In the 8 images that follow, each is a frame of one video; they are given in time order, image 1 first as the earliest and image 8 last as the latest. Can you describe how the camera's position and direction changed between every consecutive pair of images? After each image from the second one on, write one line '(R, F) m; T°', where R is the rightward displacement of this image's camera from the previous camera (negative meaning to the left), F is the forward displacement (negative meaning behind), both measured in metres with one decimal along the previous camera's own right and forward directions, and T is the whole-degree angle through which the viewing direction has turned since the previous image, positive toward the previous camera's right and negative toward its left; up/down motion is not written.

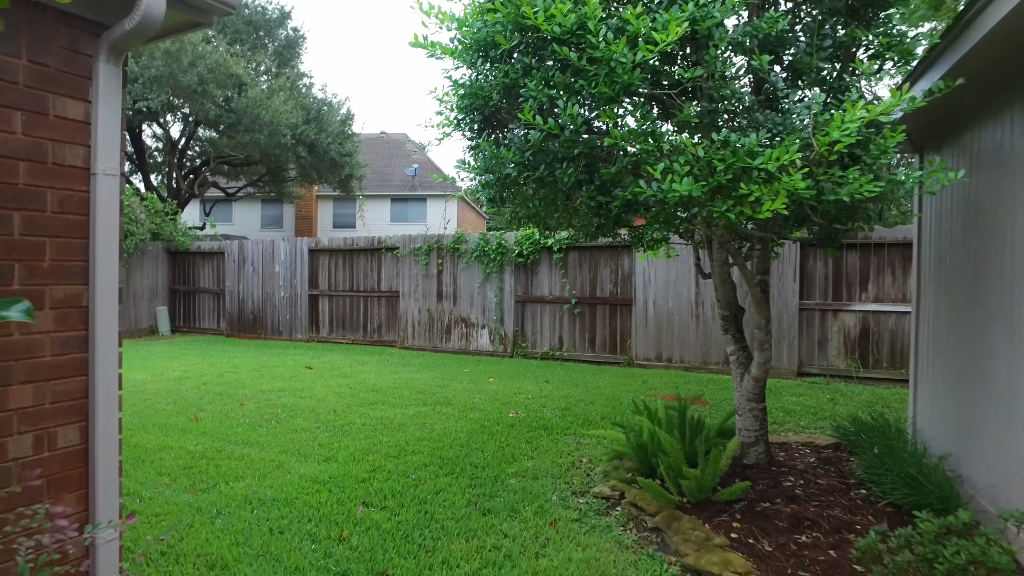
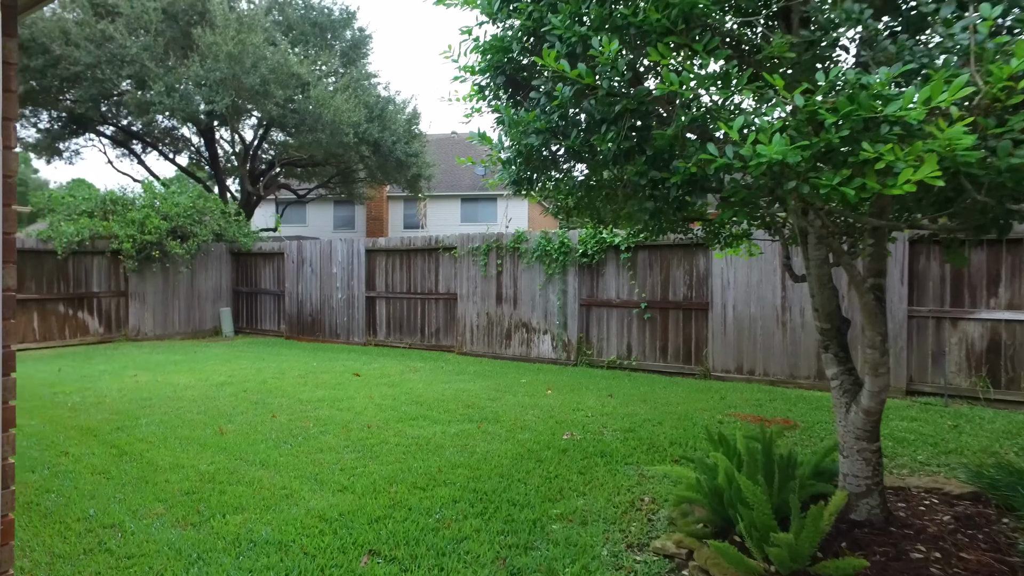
(+0.2, +0.7) m; -7°
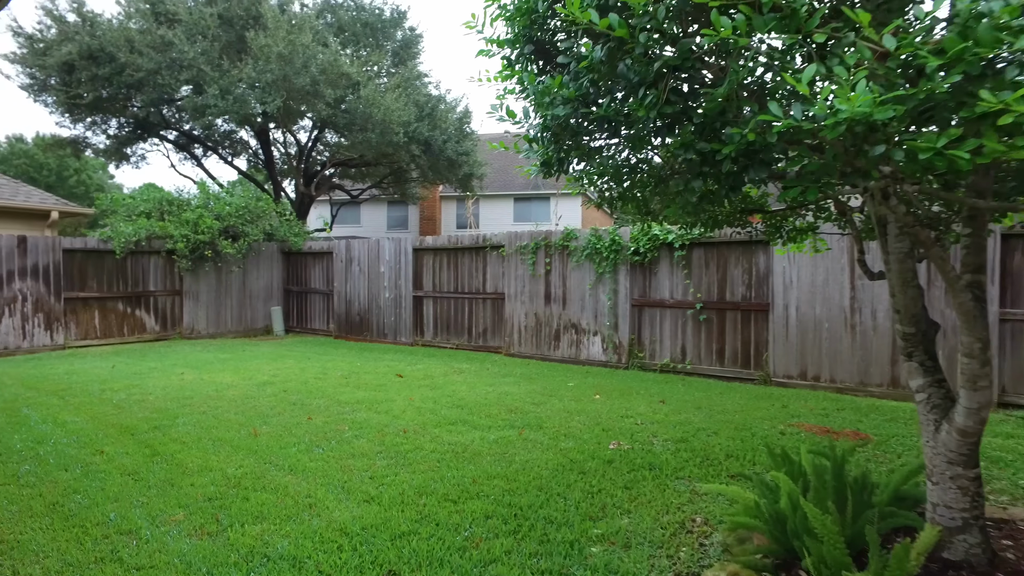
(+0.1, +0.3) m; -5°
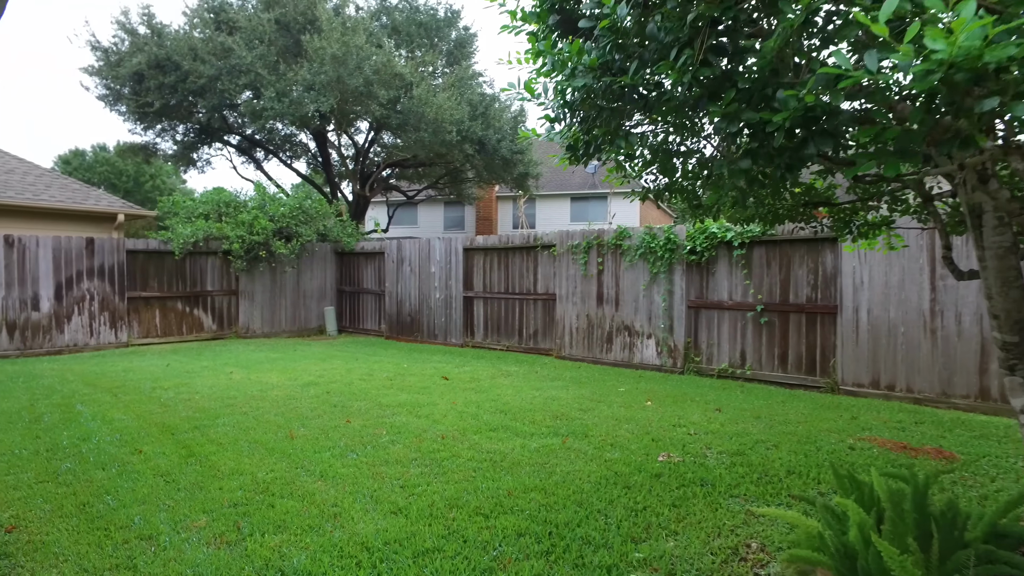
(+0.1, +0.2) m; -5°
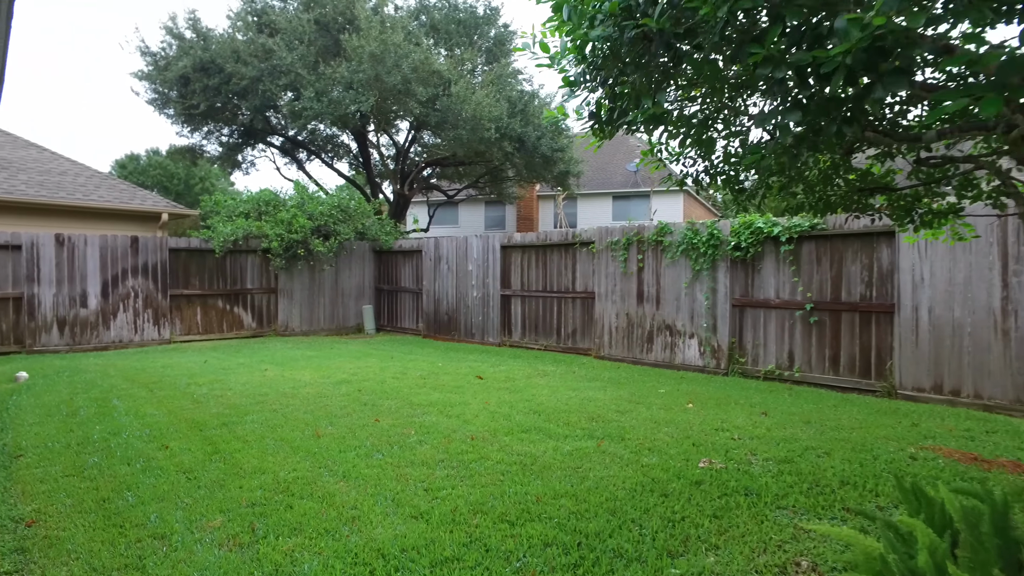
(+0.1, +0.2) m; -4°
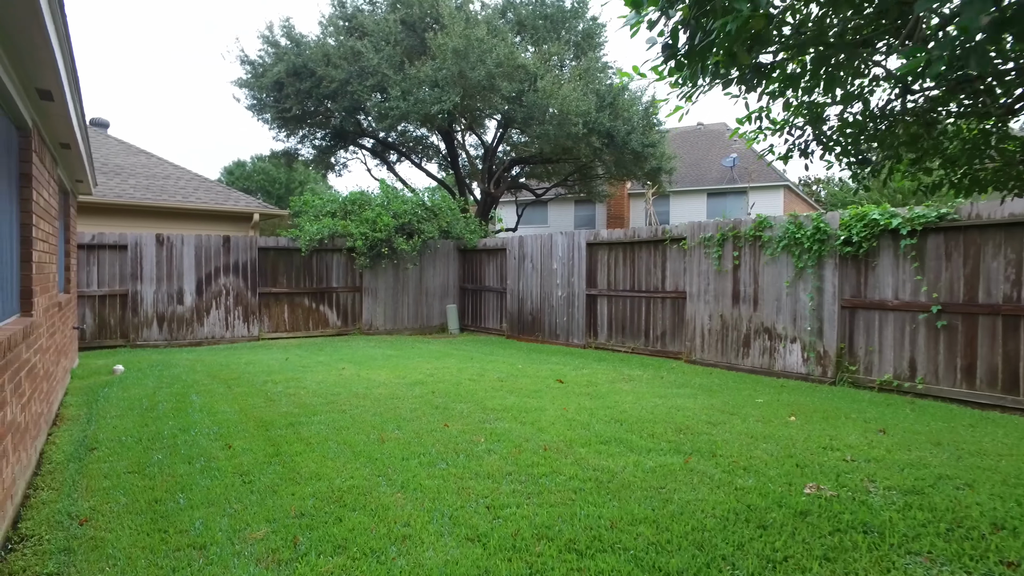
(+0.1, +0.4) m; -8°
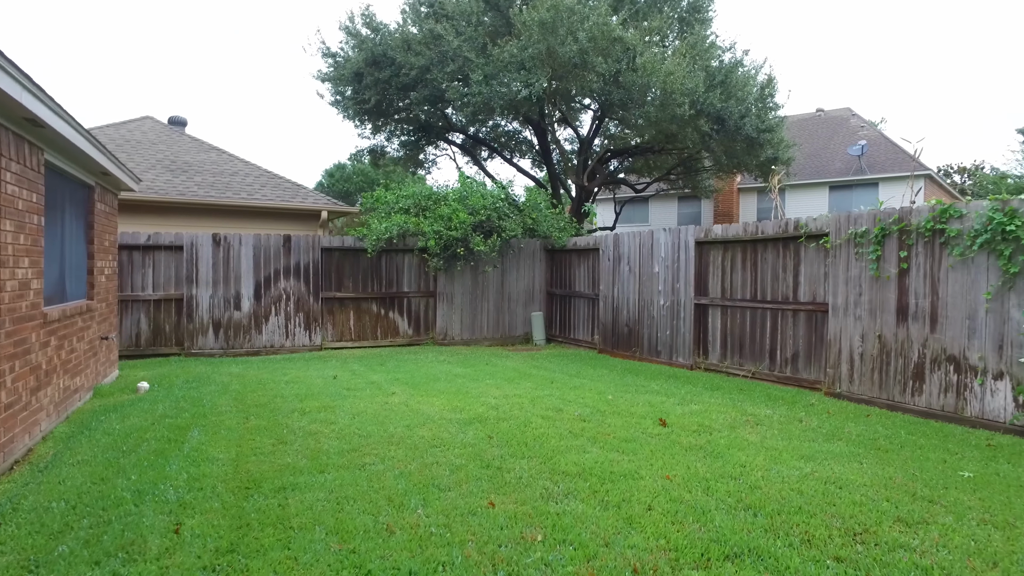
(+0.1, +1.5) m; -9°
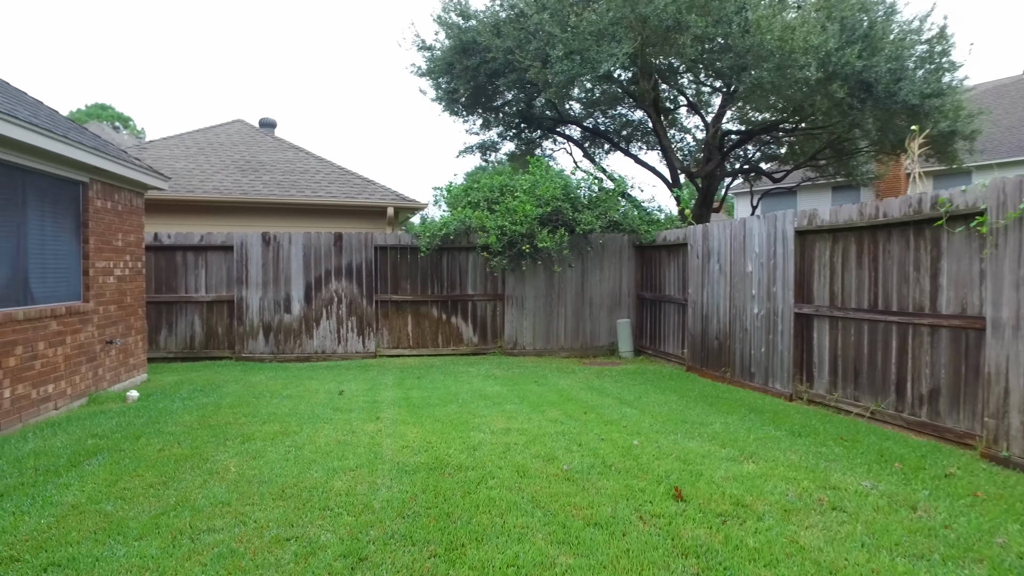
(+1.1, +1.5) m; -14°
